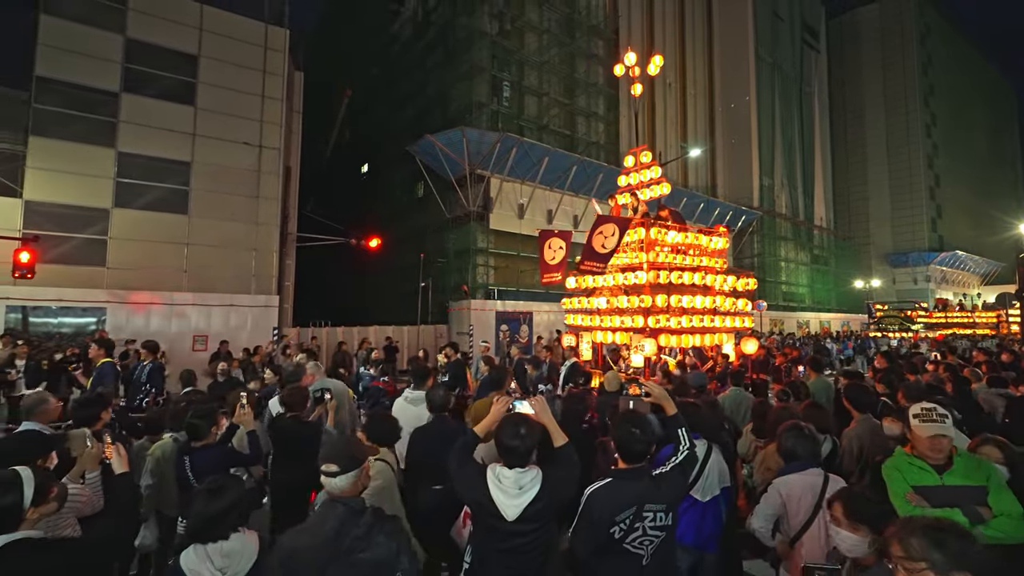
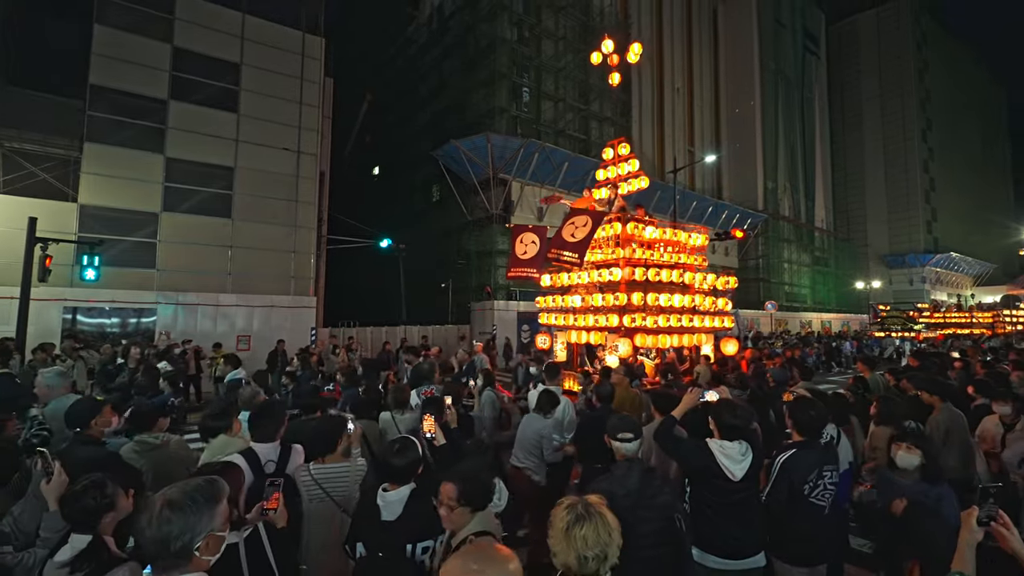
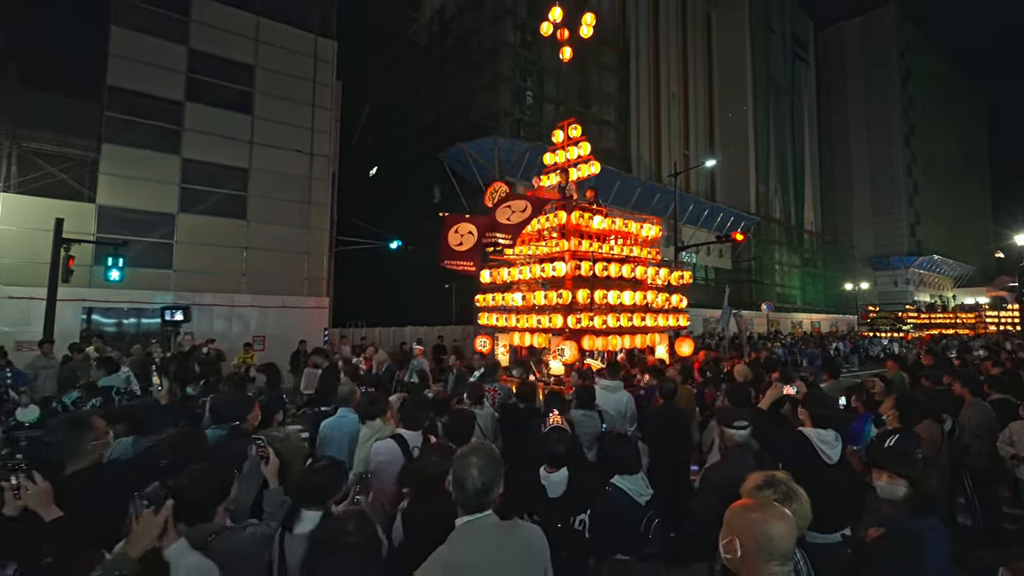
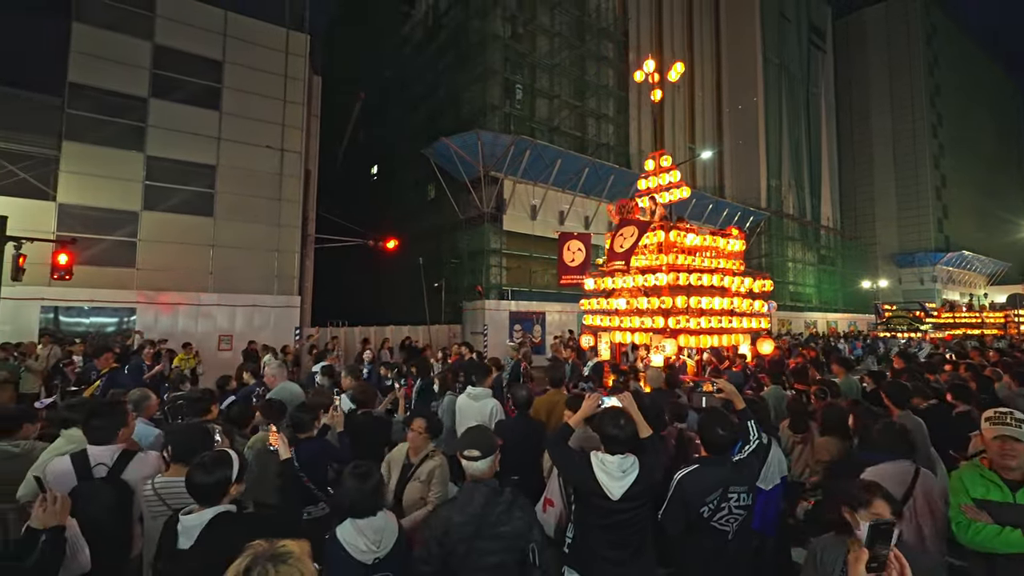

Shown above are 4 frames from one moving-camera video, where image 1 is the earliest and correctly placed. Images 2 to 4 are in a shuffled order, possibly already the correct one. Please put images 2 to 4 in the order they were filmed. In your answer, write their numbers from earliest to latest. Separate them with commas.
4, 2, 3
